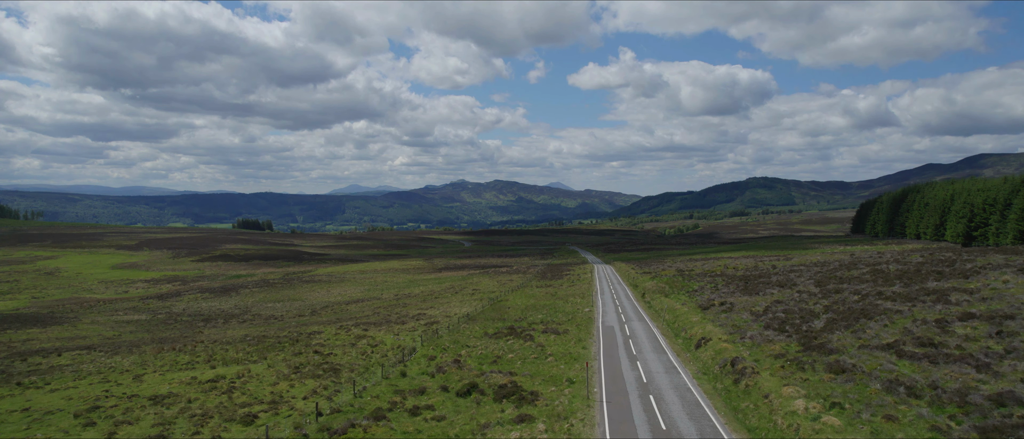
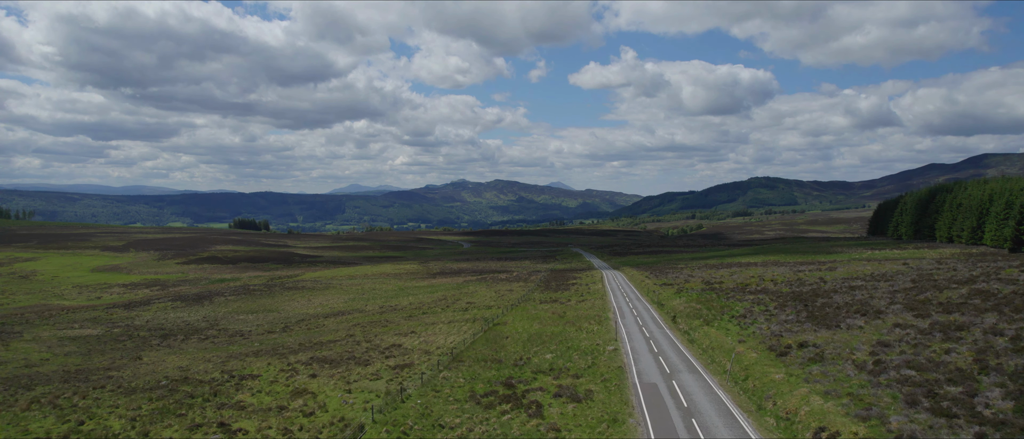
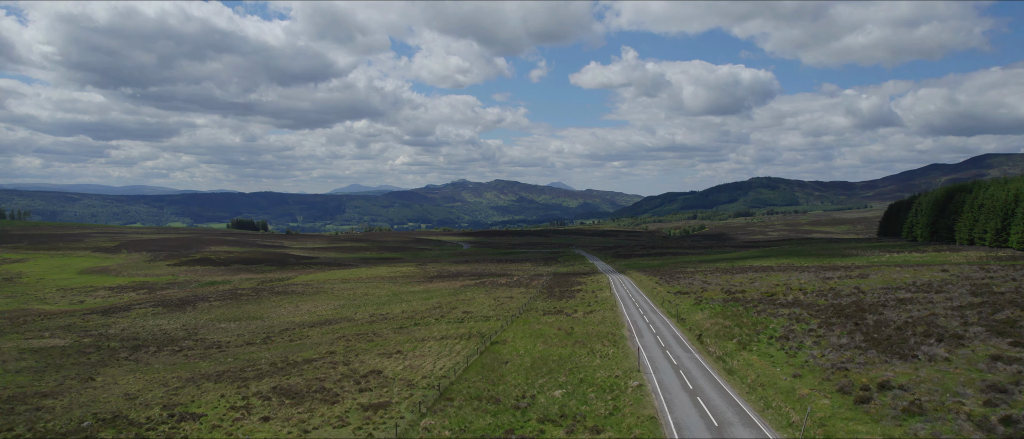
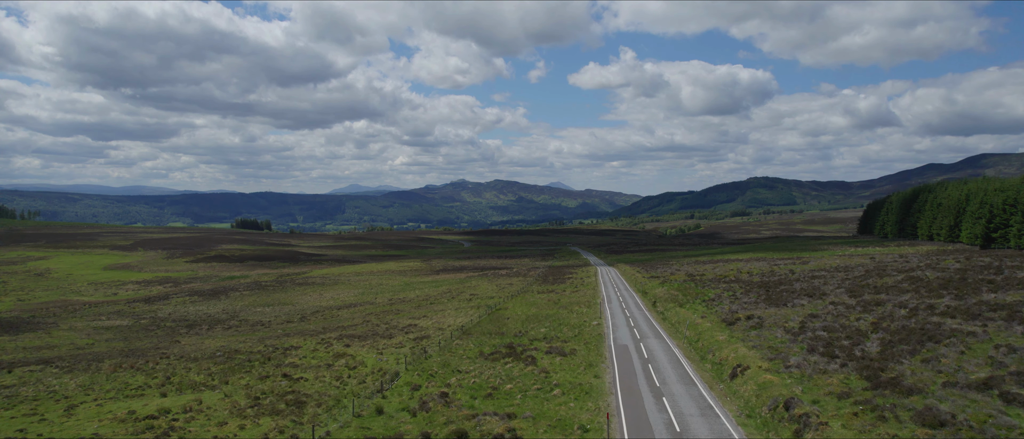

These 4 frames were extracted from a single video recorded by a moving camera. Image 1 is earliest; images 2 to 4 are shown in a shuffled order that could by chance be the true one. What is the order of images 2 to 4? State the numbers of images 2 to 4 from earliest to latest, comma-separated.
4, 2, 3
